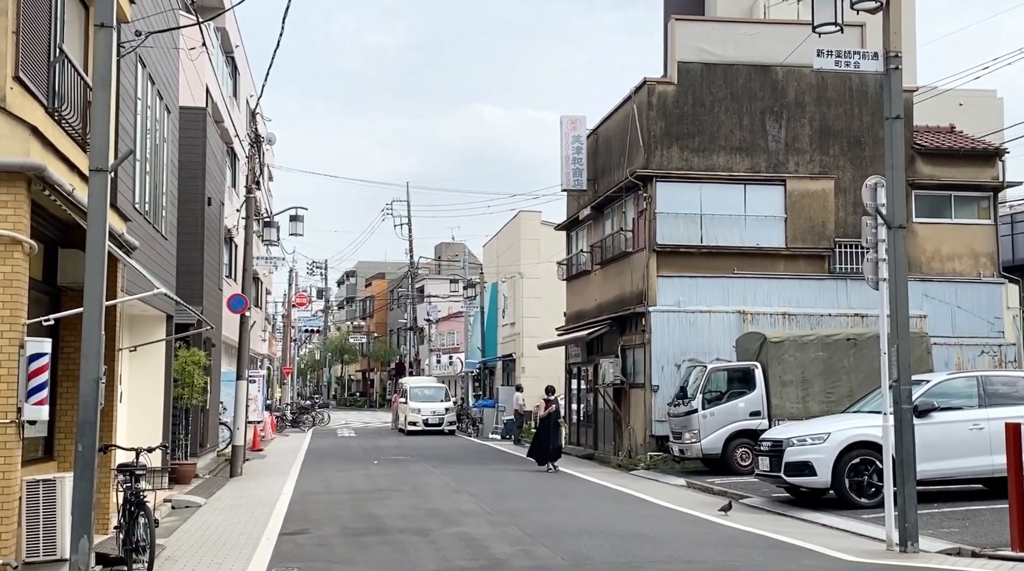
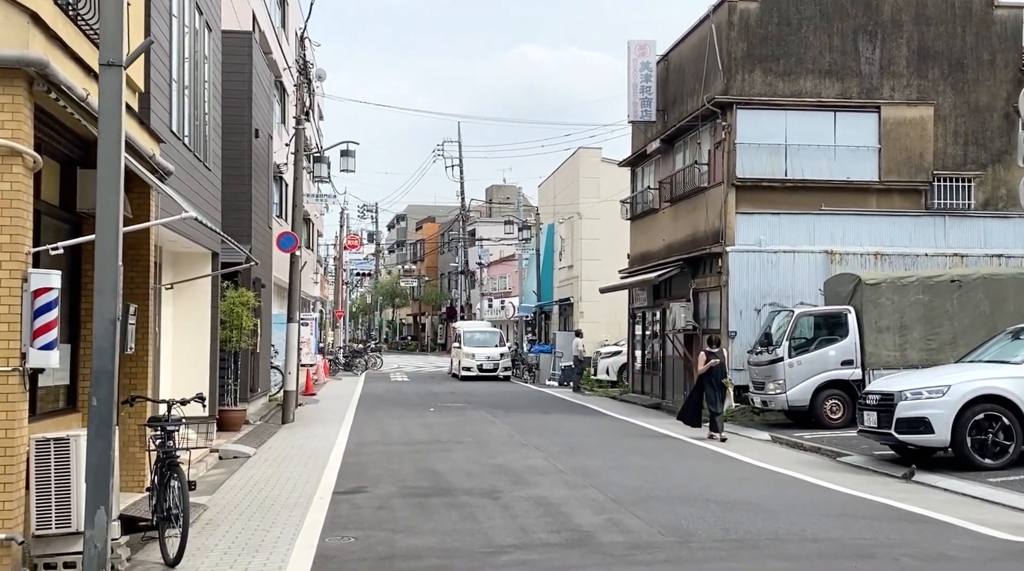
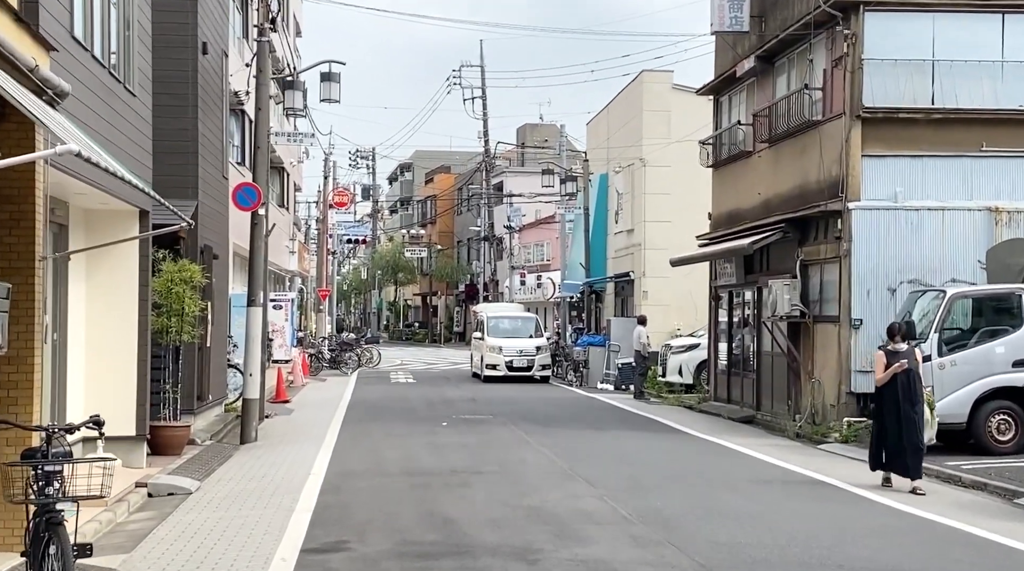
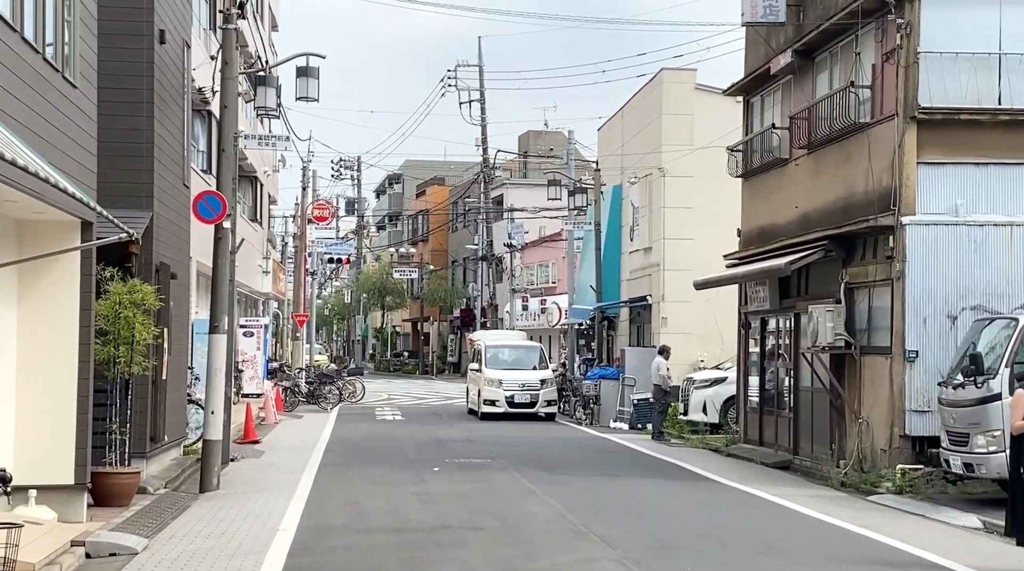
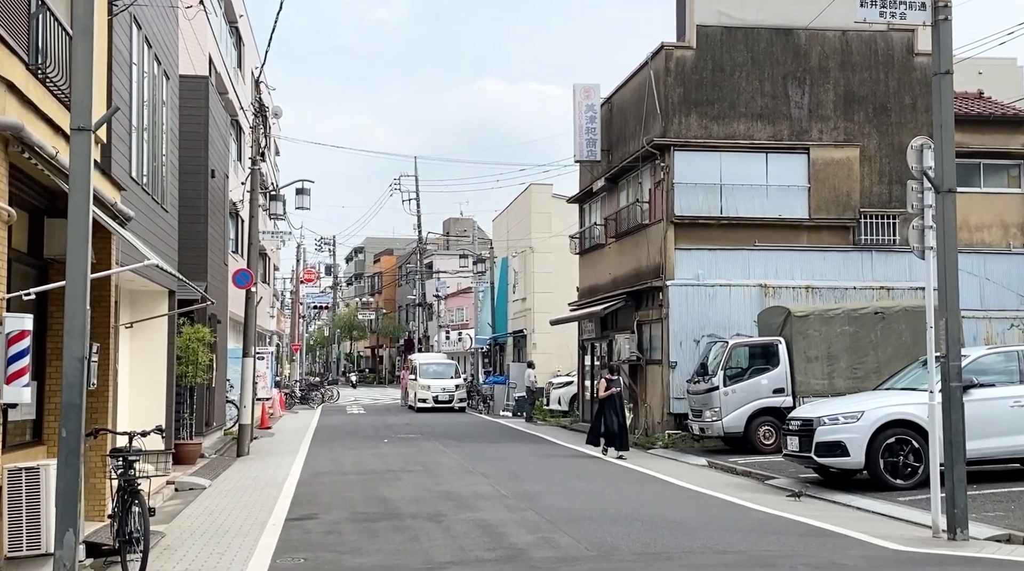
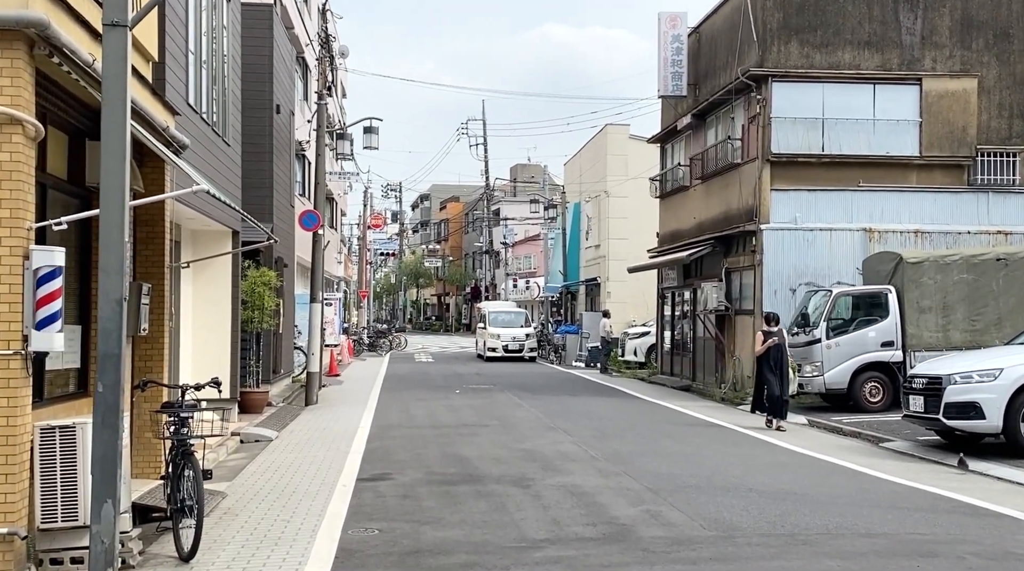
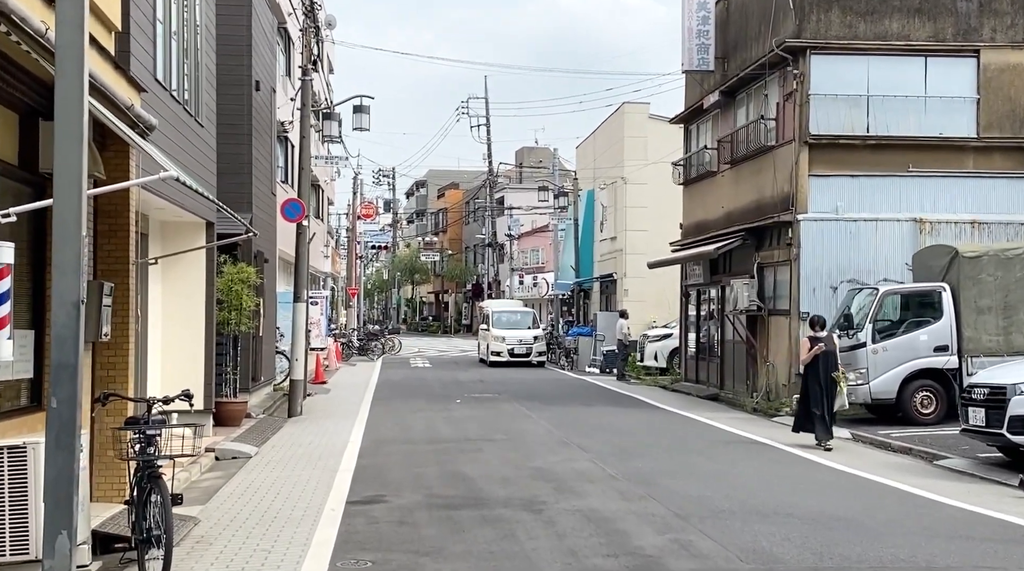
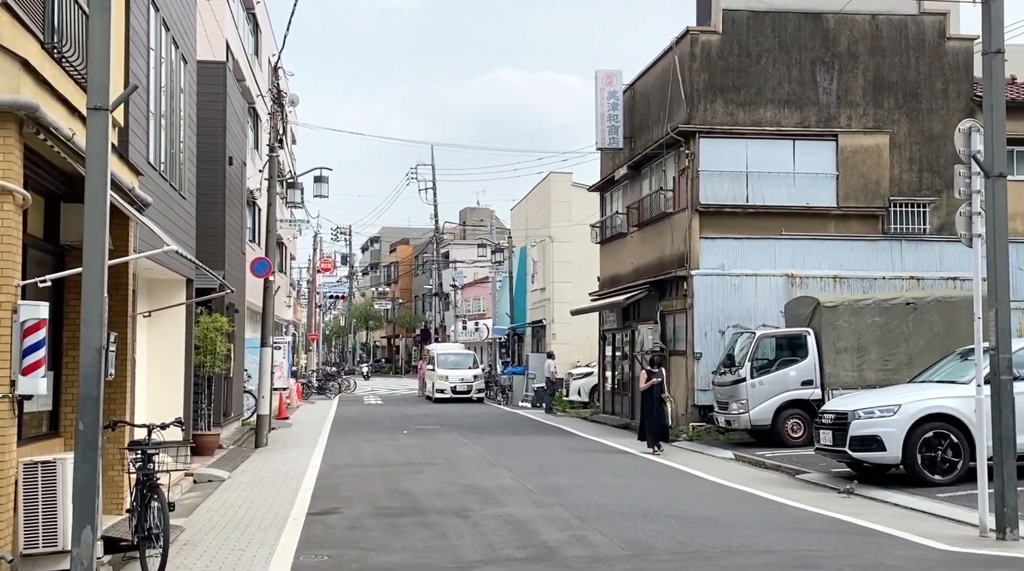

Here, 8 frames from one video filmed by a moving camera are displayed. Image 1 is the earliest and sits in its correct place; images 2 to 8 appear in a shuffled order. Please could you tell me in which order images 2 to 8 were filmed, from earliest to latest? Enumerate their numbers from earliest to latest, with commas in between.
5, 8, 2, 6, 7, 3, 4
